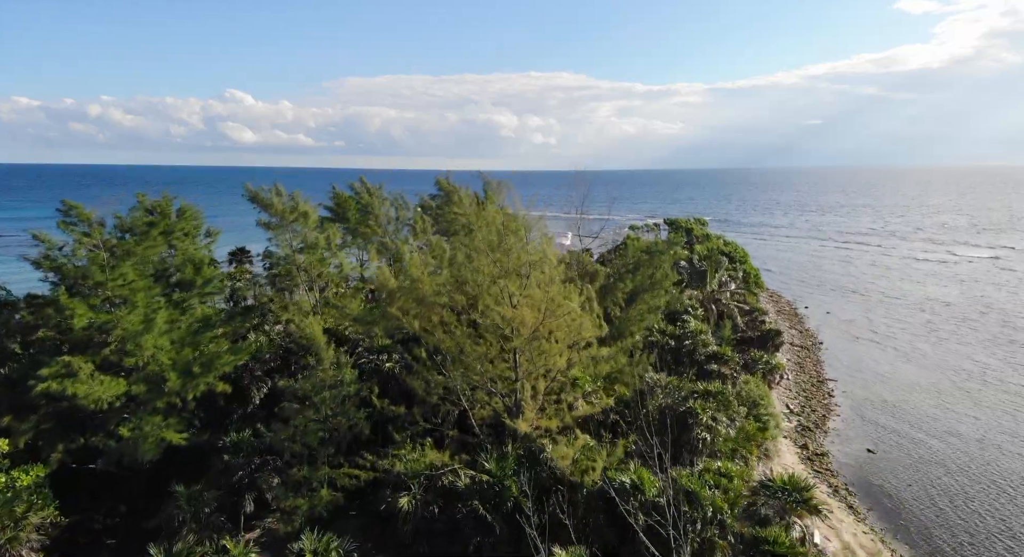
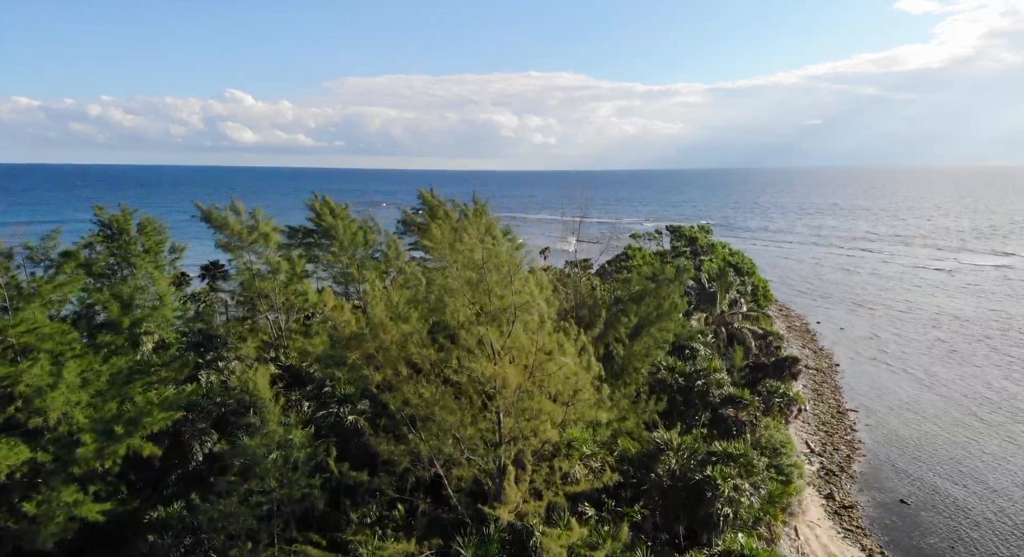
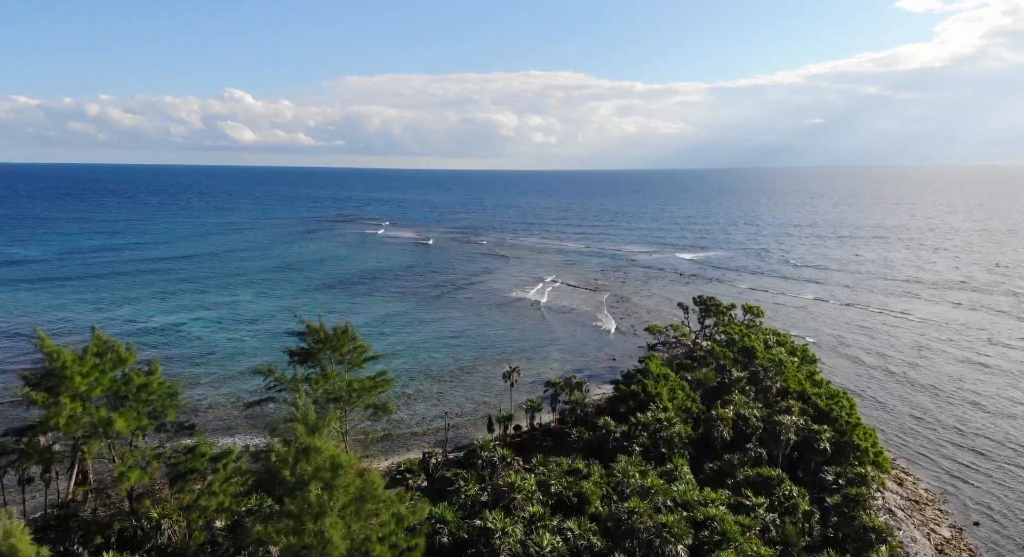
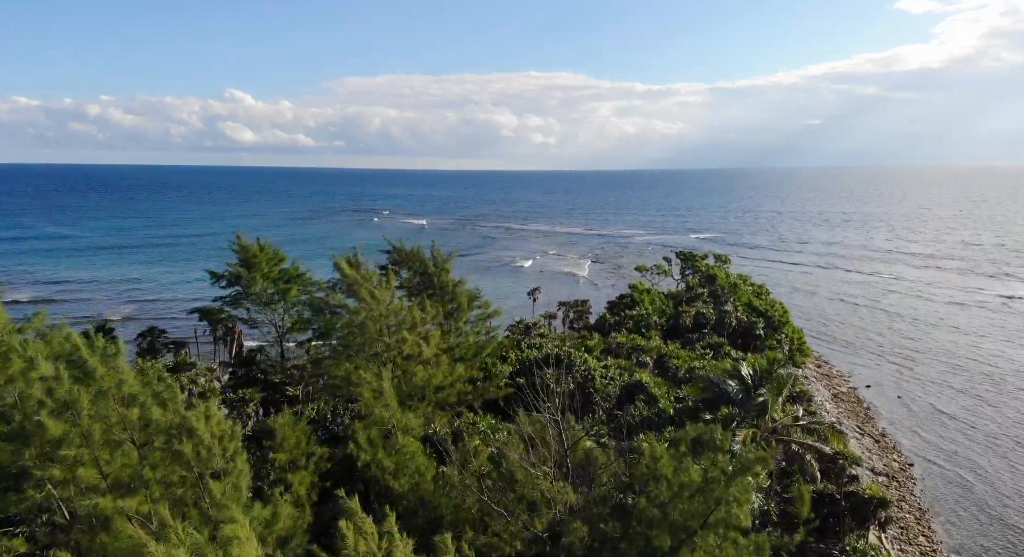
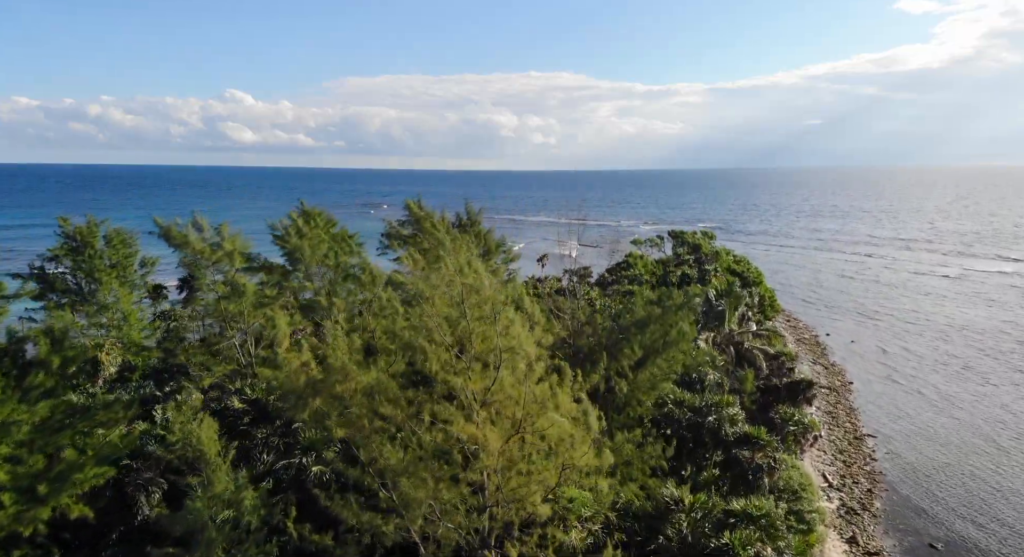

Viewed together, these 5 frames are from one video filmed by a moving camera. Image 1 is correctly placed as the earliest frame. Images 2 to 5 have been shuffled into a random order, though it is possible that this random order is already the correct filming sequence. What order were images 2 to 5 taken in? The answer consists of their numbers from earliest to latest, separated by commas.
2, 5, 4, 3
